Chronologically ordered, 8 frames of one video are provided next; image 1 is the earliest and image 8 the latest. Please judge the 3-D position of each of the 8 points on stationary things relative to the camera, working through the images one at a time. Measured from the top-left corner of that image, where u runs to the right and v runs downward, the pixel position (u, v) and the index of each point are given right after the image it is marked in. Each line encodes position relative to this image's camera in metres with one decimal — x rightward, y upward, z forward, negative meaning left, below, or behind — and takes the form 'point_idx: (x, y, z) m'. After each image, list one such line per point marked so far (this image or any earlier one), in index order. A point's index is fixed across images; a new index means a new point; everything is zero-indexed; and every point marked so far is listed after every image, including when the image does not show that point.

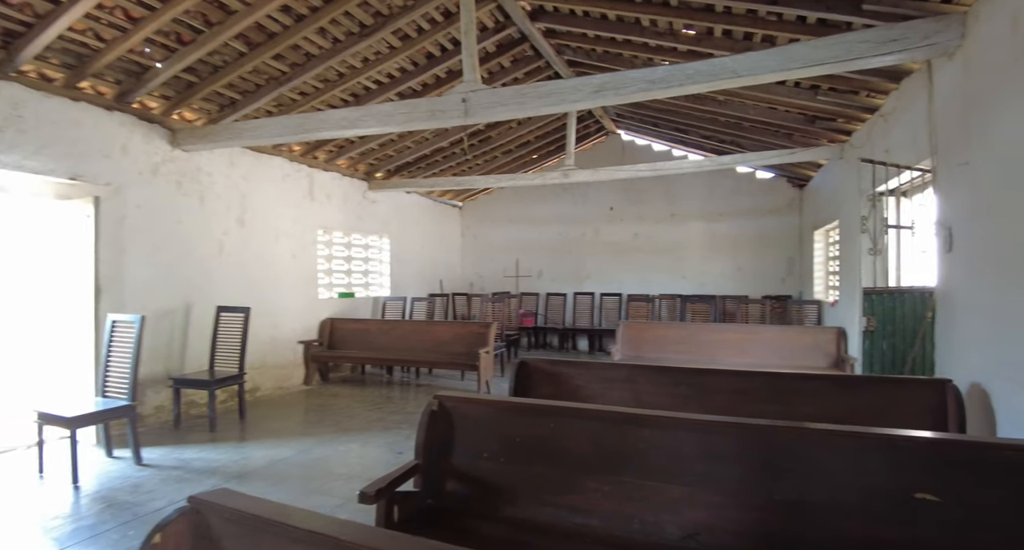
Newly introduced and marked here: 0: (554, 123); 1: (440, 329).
0: (+0.6, +2.2, +7.4) m
1: (-0.9, -0.6, +5.6) m
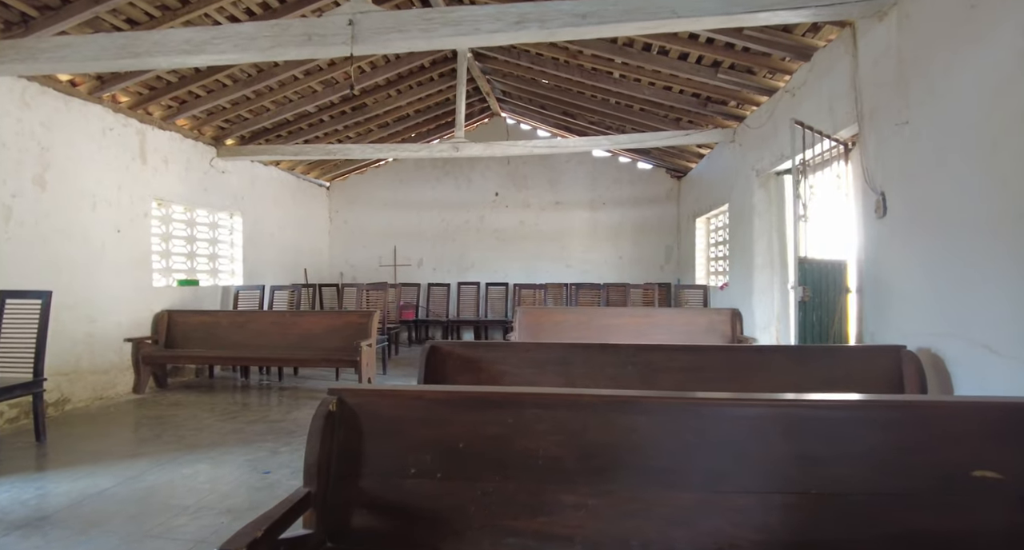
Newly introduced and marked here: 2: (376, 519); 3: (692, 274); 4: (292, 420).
0: (-0.9, +2.4, +6.8) m
1: (-1.9, -0.4, +4.8) m
2: (-0.4, -0.7, +1.4) m
3: (+2.6, 0.0, +7.2) m
4: (-1.6, -1.1, +3.7) m
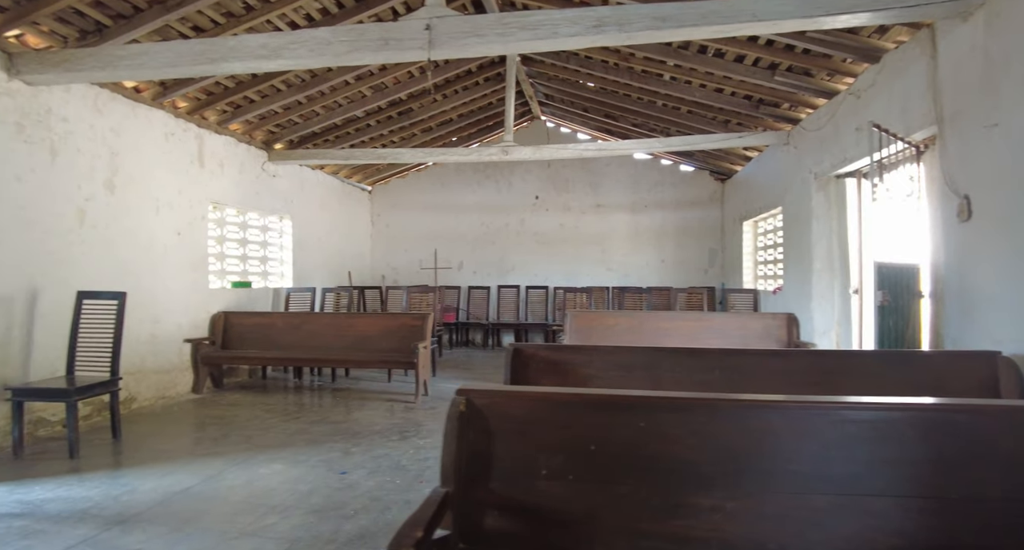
0: (-0.3, +2.4, +6.8) m
1: (-1.4, -0.4, +4.8) m
2: (0.0, -0.7, +1.4) m
3: (+3.1, -0.1, +7.1) m
4: (-1.1, -1.1, +3.8) m
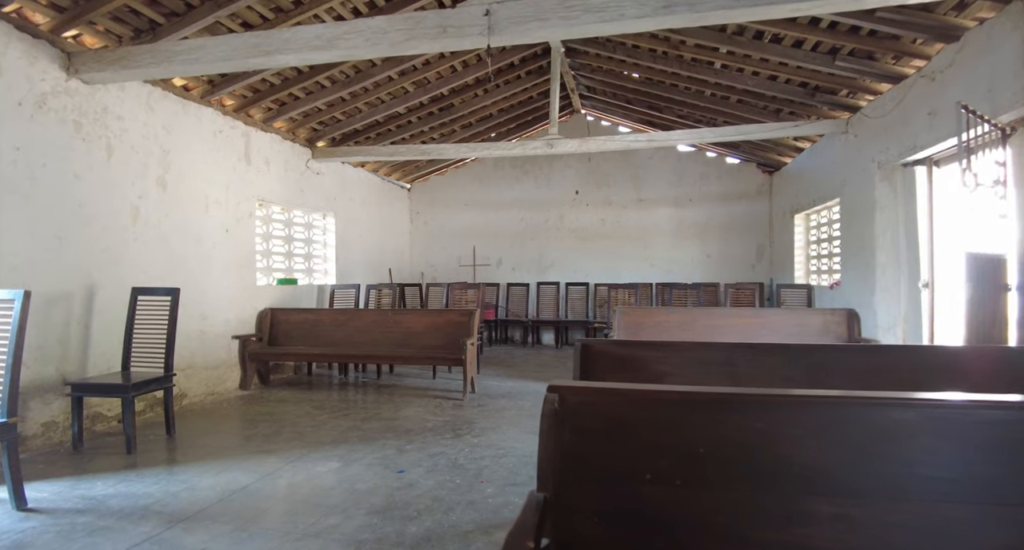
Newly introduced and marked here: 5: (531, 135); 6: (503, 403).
0: (+0.2, +2.4, +6.7) m
1: (-1.0, -0.4, +4.8) m
2: (+0.3, -0.6, +1.3) m
3: (+3.7, 0.0, +6.8) m
4: (-0.8, -1.0, +3.7) m
5: (+0.3, +2.3, +8.3) m
6: (-0.1, -1.1, +4.2) m
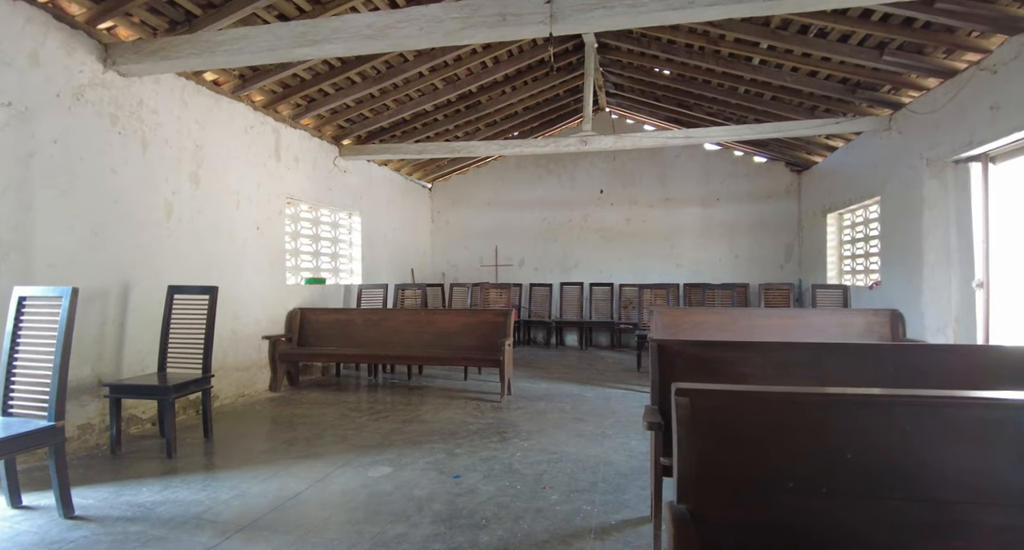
0: (+0.5, +2.4, +6.6) m
1: (-0.6, -0.4, +4.7) m
2: (+0.6, -0.6, +1.2) m
3: (+4.0, 0.0, +6.7) m
4: (-0.5, -1.0, +3.6) m
5: (+0.6, +2.3, +8.2) m
6: (+0.2, -1.1, +4.1) m
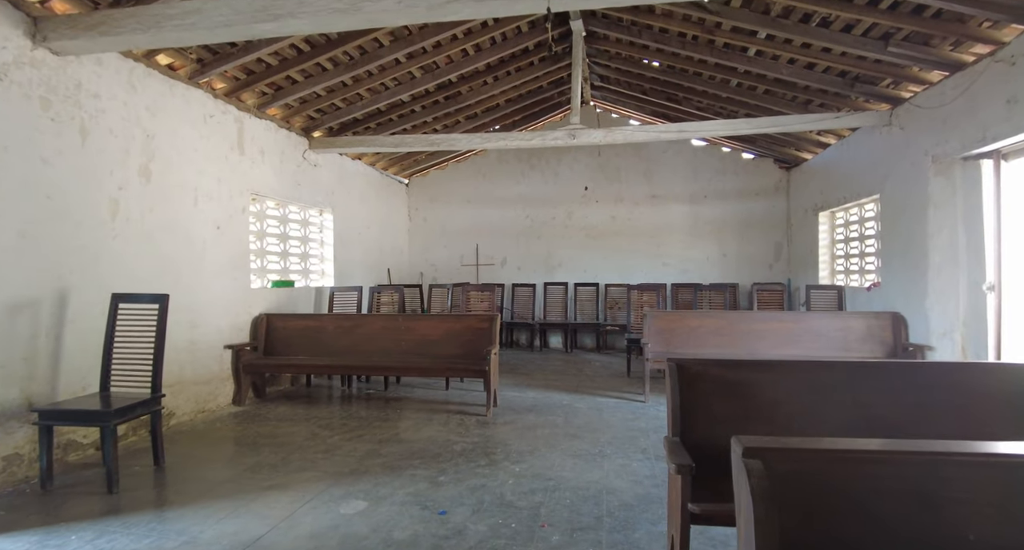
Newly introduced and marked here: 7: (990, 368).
0: (+0.3, +2.4, +6.3) m
1: (-0.8, -0.4, +4.3) m
2: (+0.6, -0.7, +0.9) m
3: (+3.8, 0.0, +6.5) m
4: (-0.5, -1.1, +3.3) m
5: (+0.3, +2.3, +7.9) m
6: (+0.1, -1.1, +3.8) m
7: (+1.8, -0.3, +1.9) m
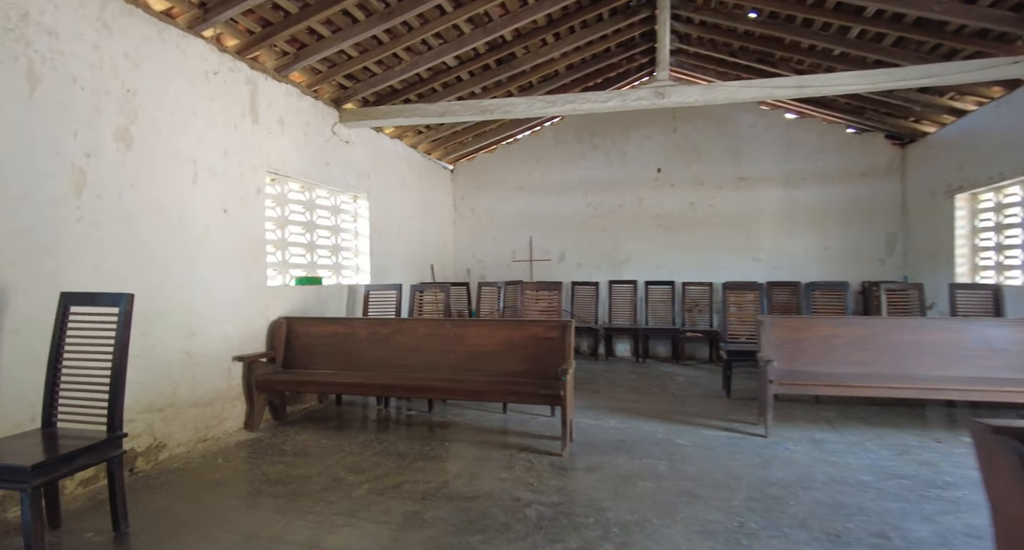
0: (+1.0, +2.4, +5.3) m
1: (-0.2, -0.4, +3.4) m
2: (+0.8, -0.6, -0.1) m
3: (+4.5, 0.0, +5.3) m
4: (-0.1, -1.0, +2.3) m
5: (+1.1, +2.3, +6.9) m
6: (+0.6, -1.0, +2.8) m
7: (+2.1, -0.3, +0.7) m
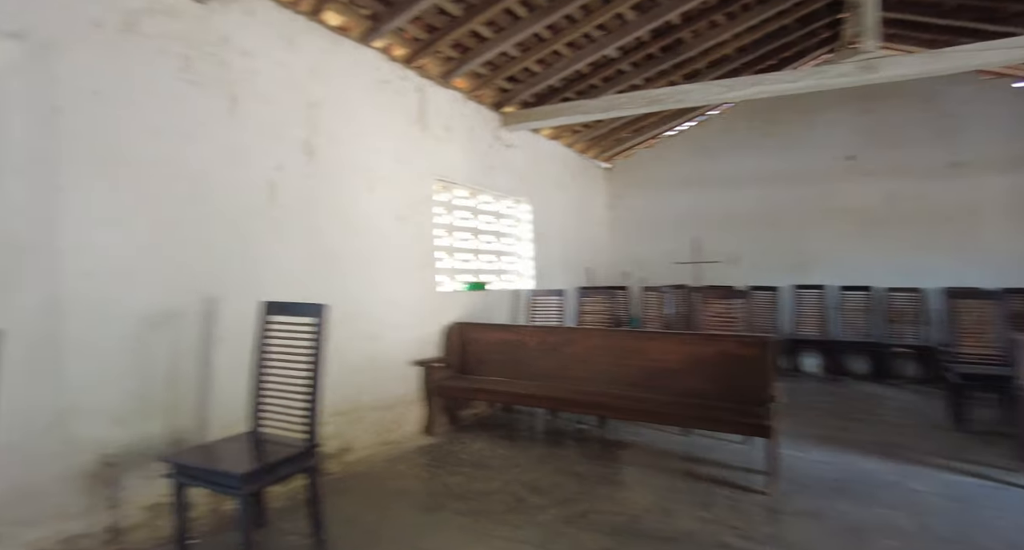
0: (+2.6, +2.4, +4.6) m
1: (+0.9, -0.4, +3.1) m
2: (+1.0, -0.7, -0.6) m
3: (+5.9, 0.0, +3.7) m
4: (+0.7, -1.1, +2.0) m
5: (+3.1, +2.3, +6.1) m
6: (+1.6, -1.1, +2.3) m
7: (+2.4, -0.4, -0.1) m
